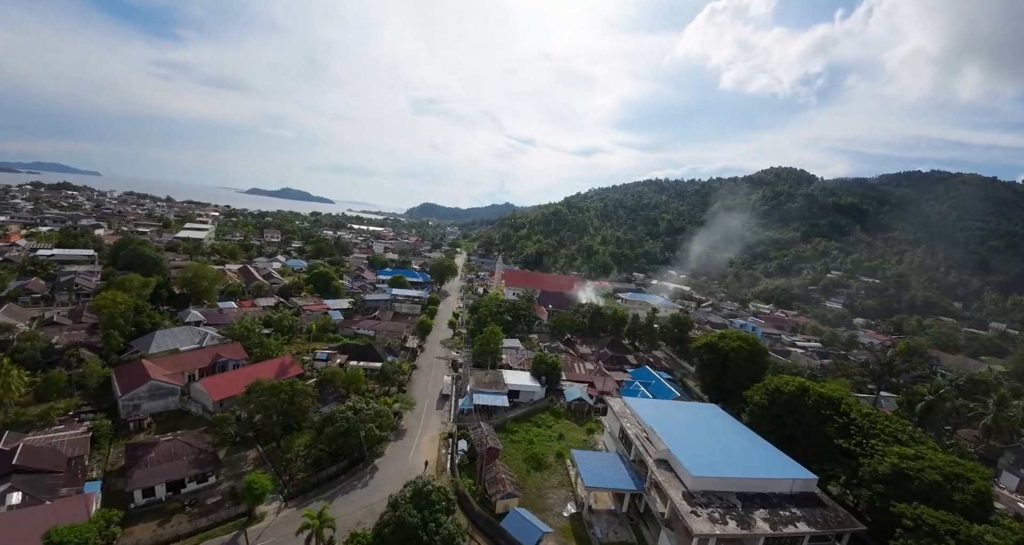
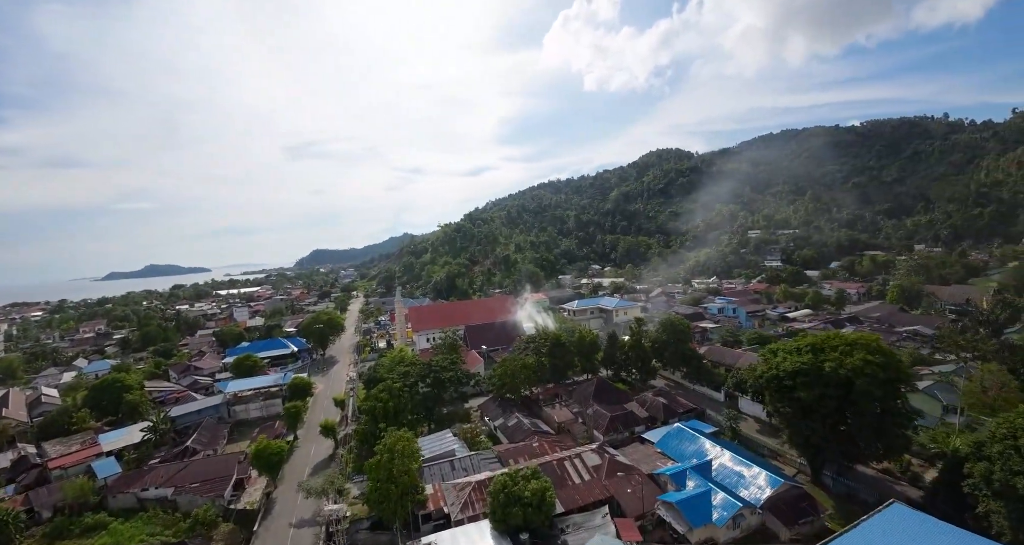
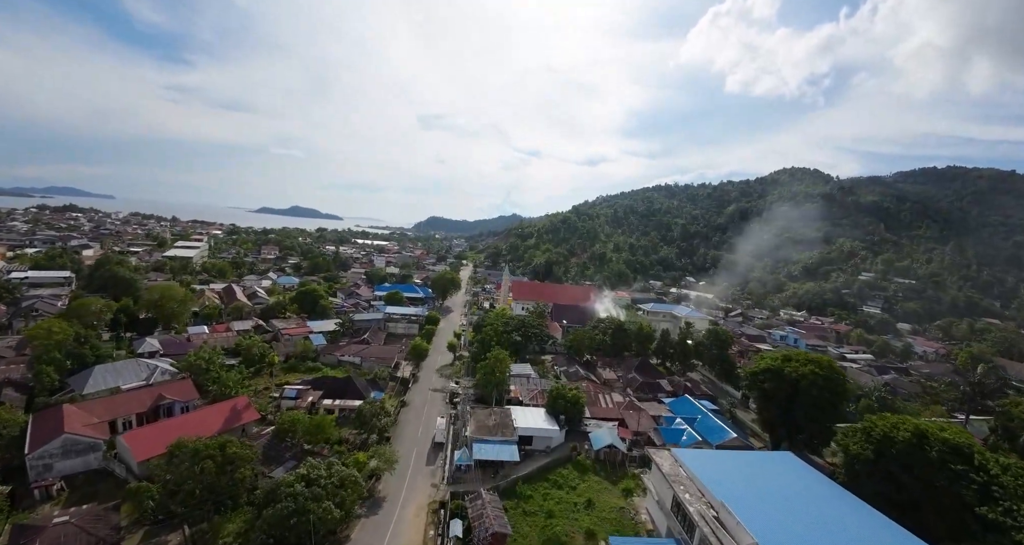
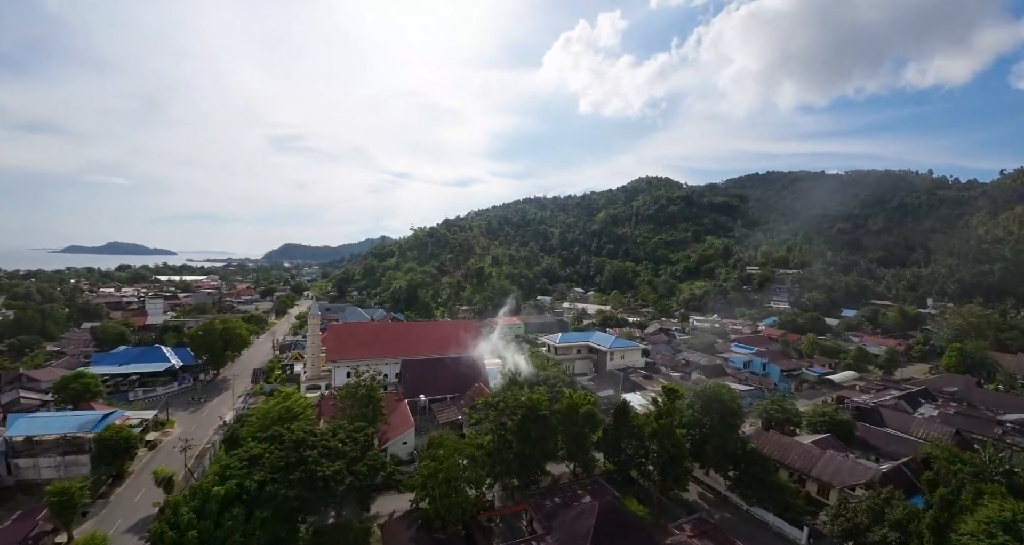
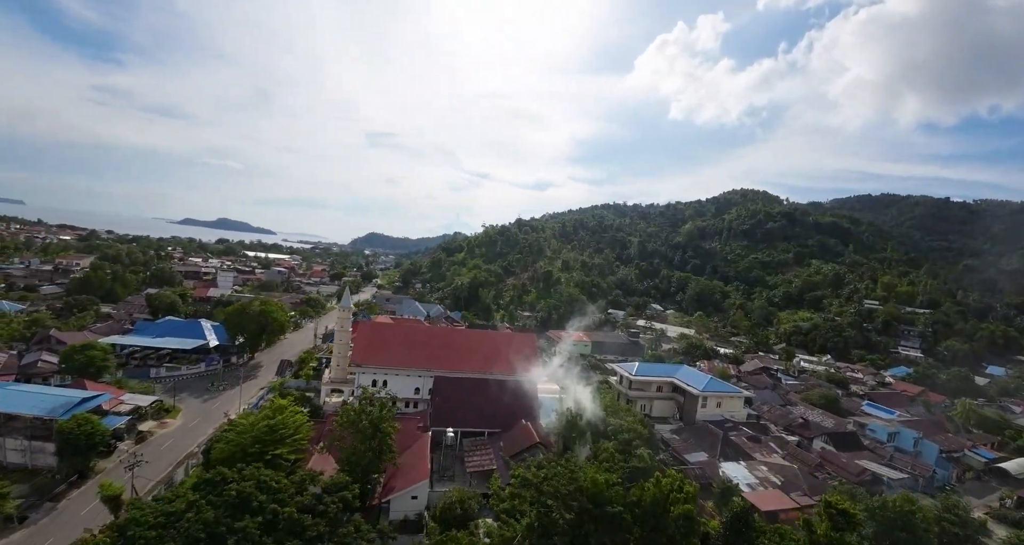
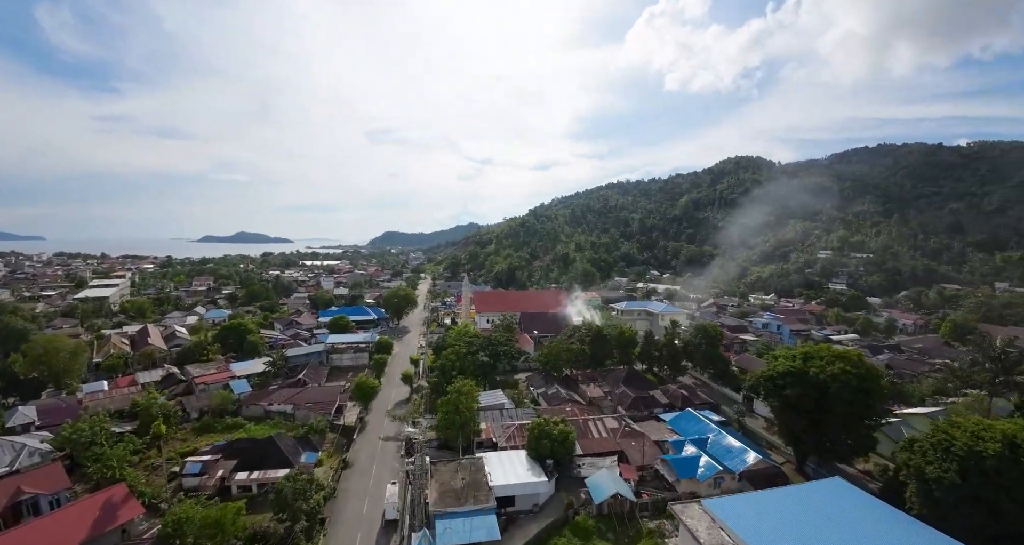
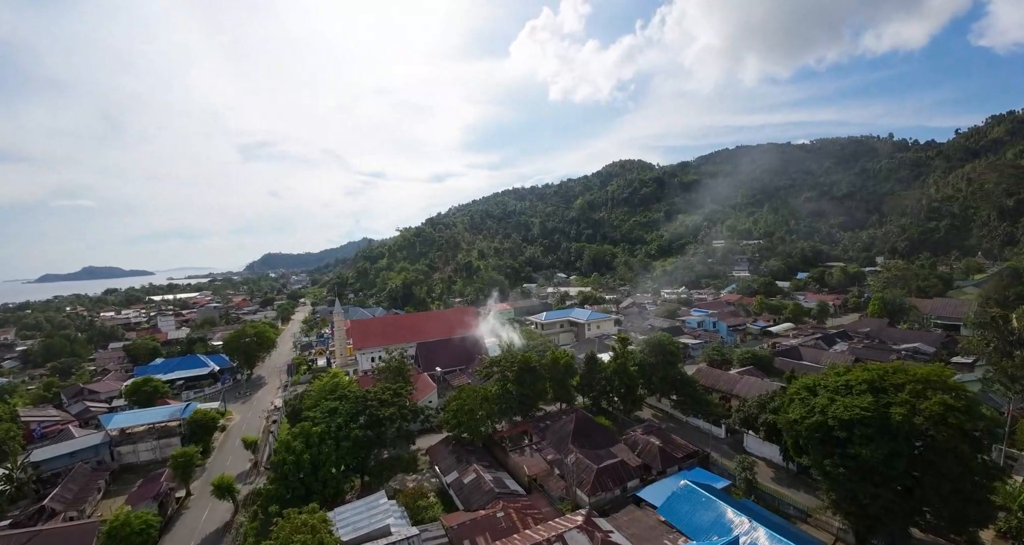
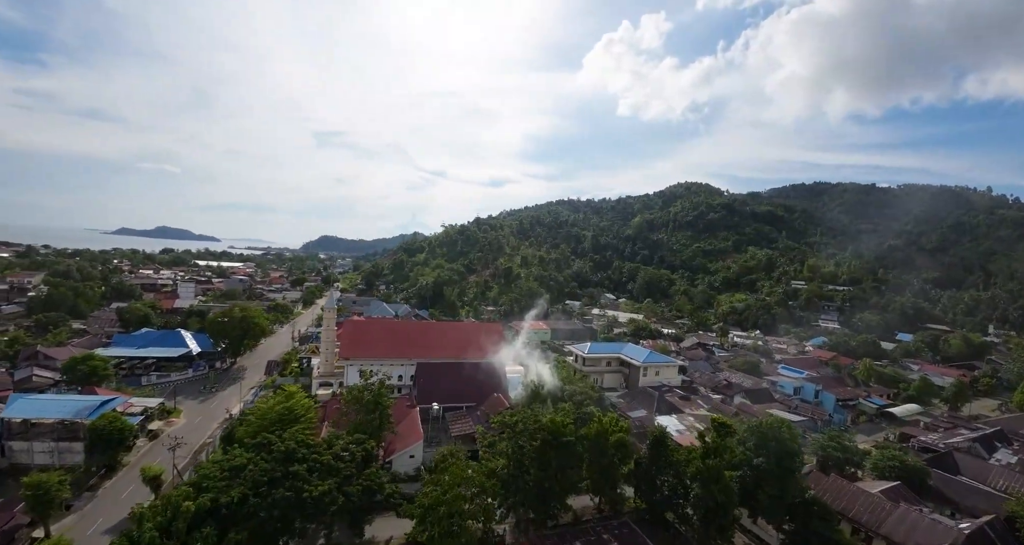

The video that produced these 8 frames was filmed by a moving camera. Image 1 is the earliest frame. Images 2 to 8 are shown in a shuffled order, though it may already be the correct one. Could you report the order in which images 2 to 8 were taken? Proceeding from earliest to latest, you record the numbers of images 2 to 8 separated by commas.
3, 6, 2, 7, 4, 8, 5
